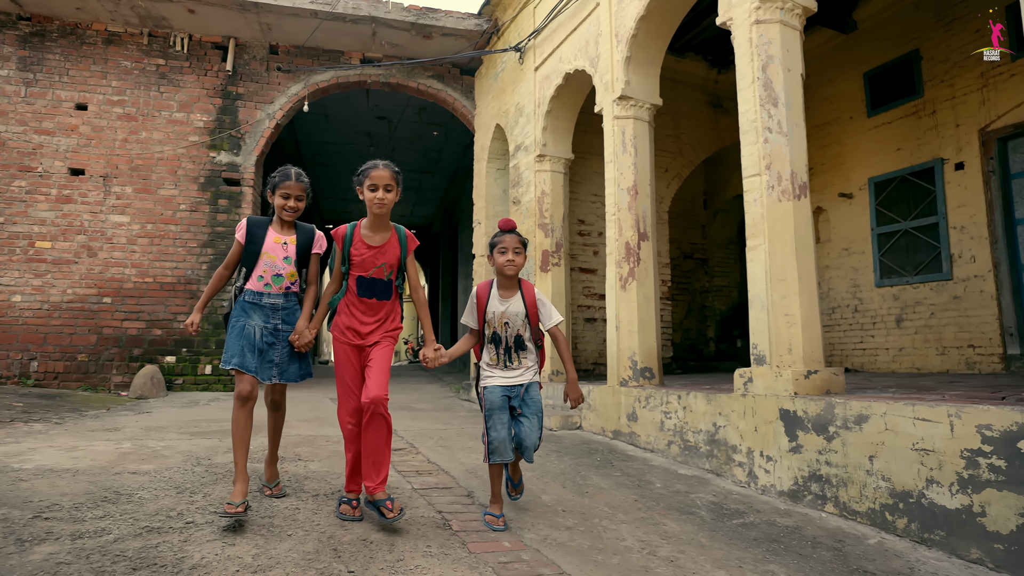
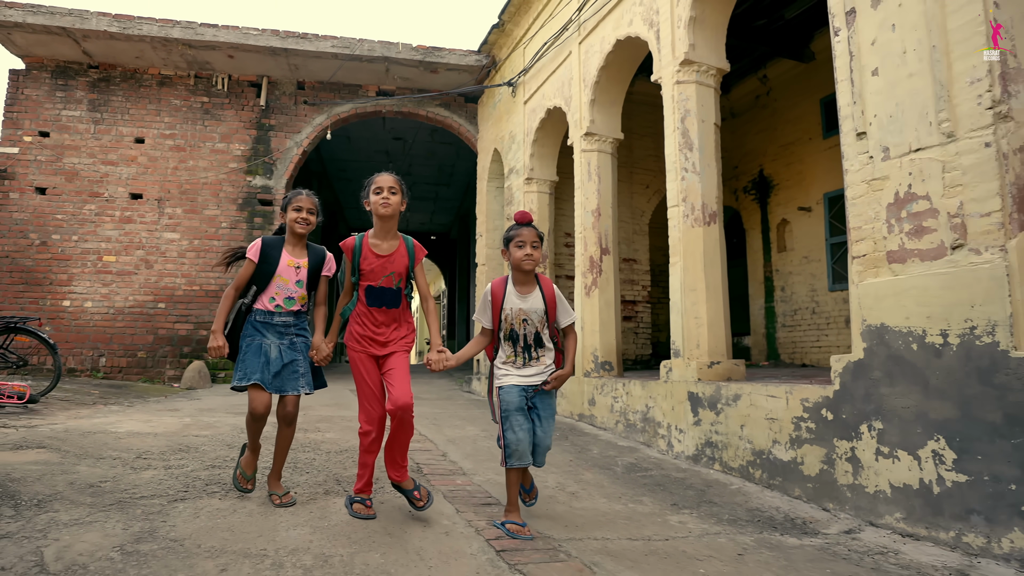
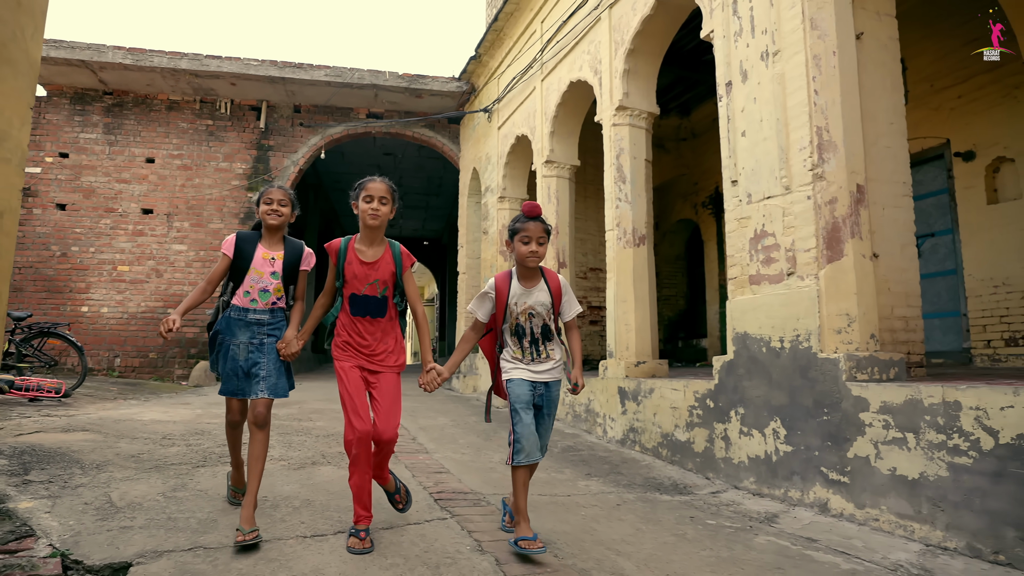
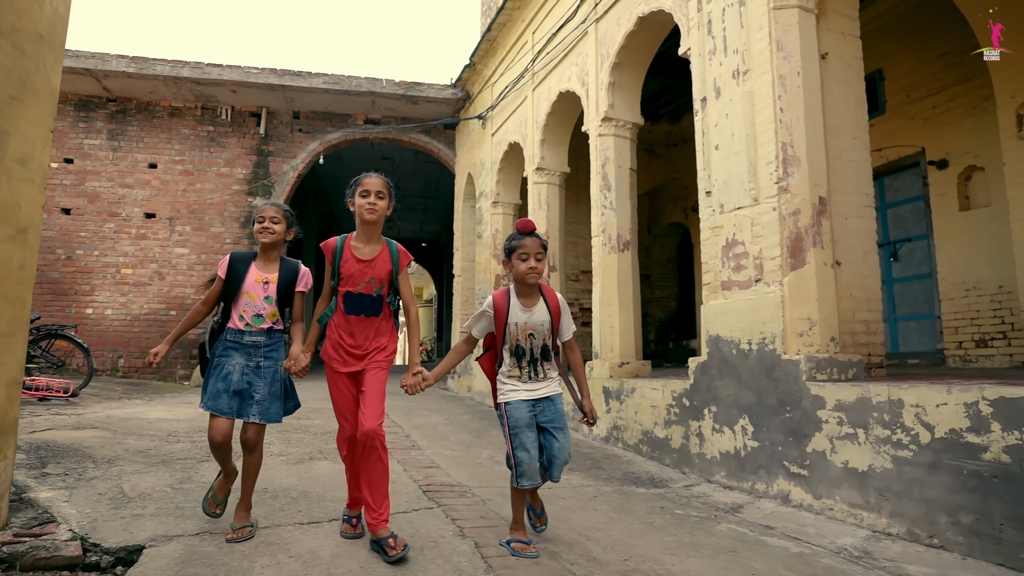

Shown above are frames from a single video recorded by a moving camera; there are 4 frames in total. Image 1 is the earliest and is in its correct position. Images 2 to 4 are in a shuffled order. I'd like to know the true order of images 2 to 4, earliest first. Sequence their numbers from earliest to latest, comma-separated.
2, 3, 4
